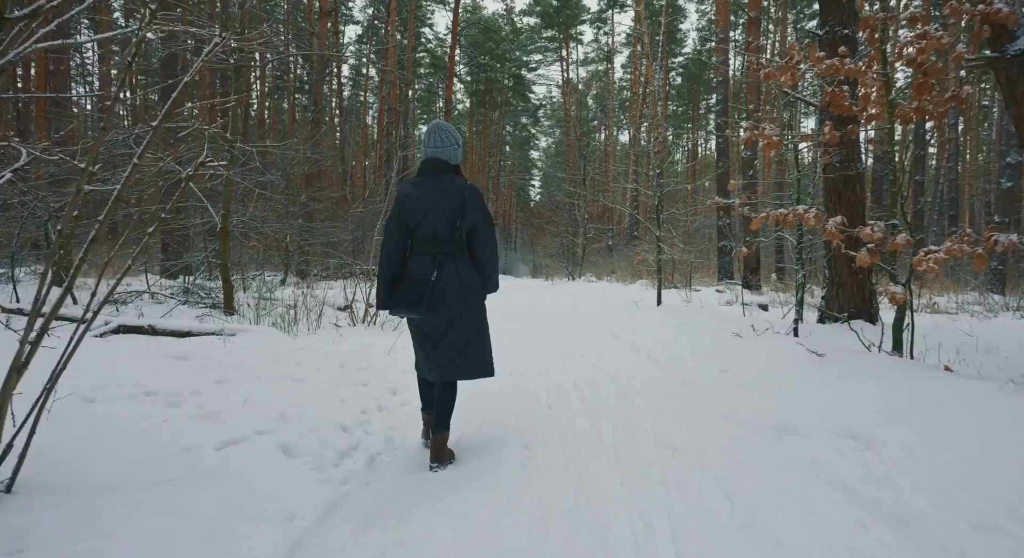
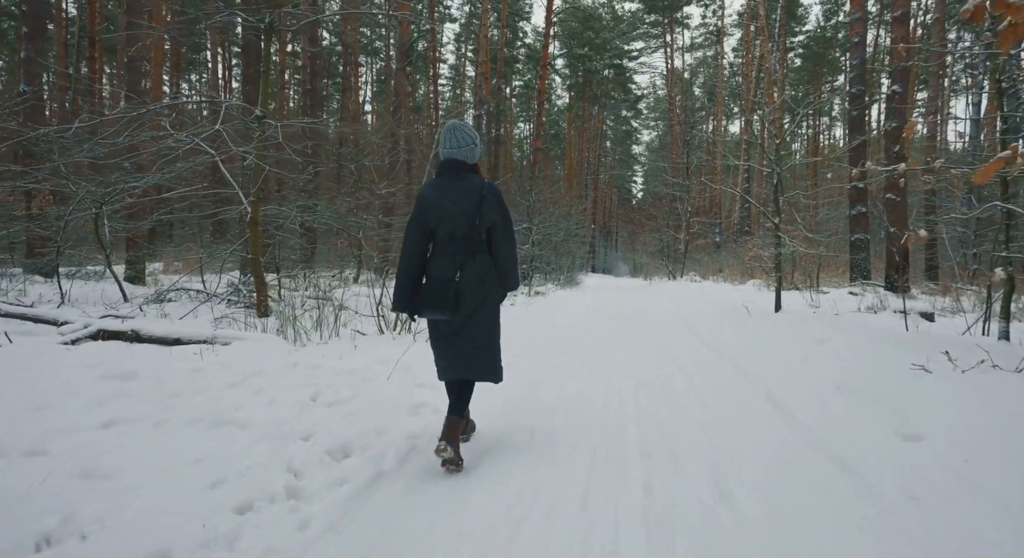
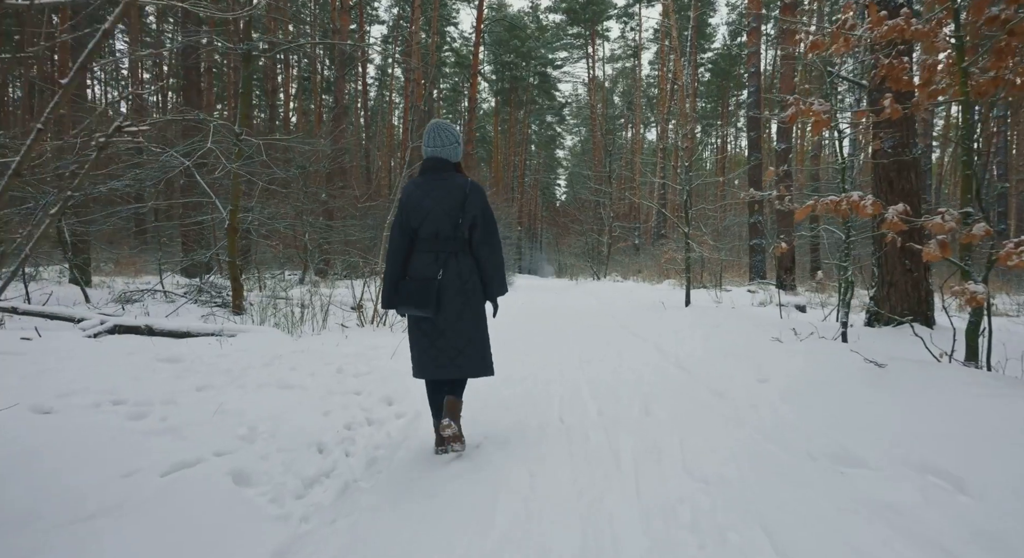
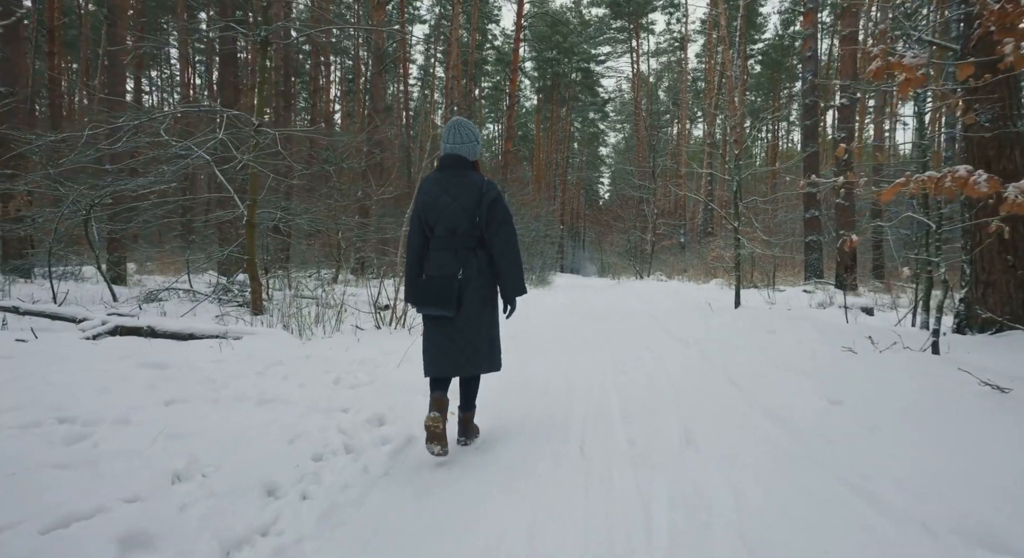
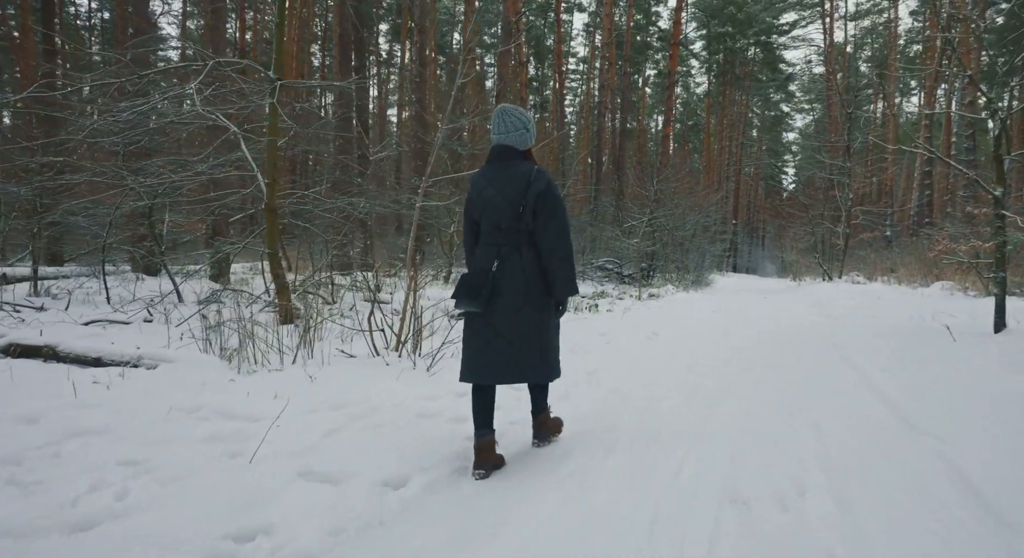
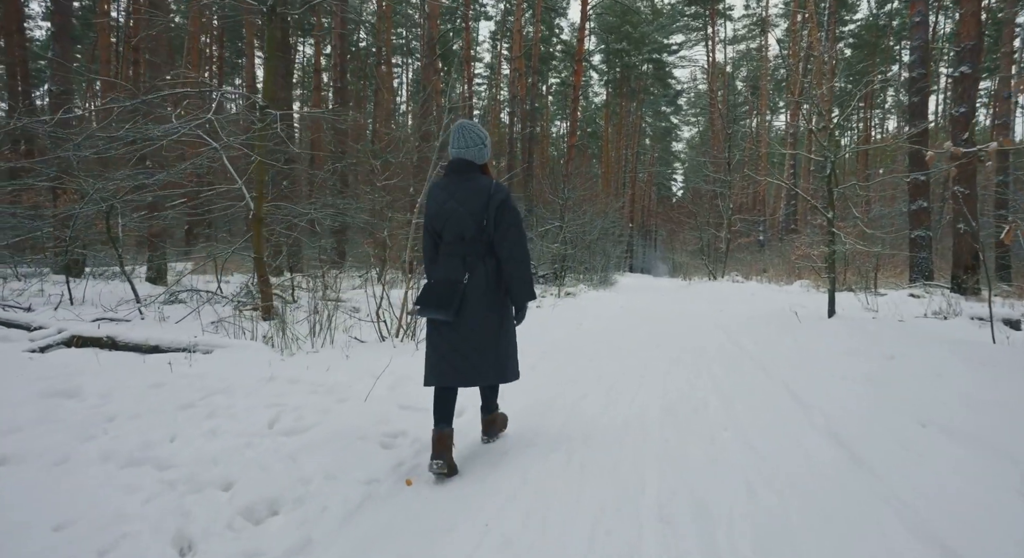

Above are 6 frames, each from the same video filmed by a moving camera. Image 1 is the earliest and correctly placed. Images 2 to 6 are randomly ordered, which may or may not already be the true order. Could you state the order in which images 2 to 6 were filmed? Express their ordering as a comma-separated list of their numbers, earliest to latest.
3, 4, 2, 6, 5
